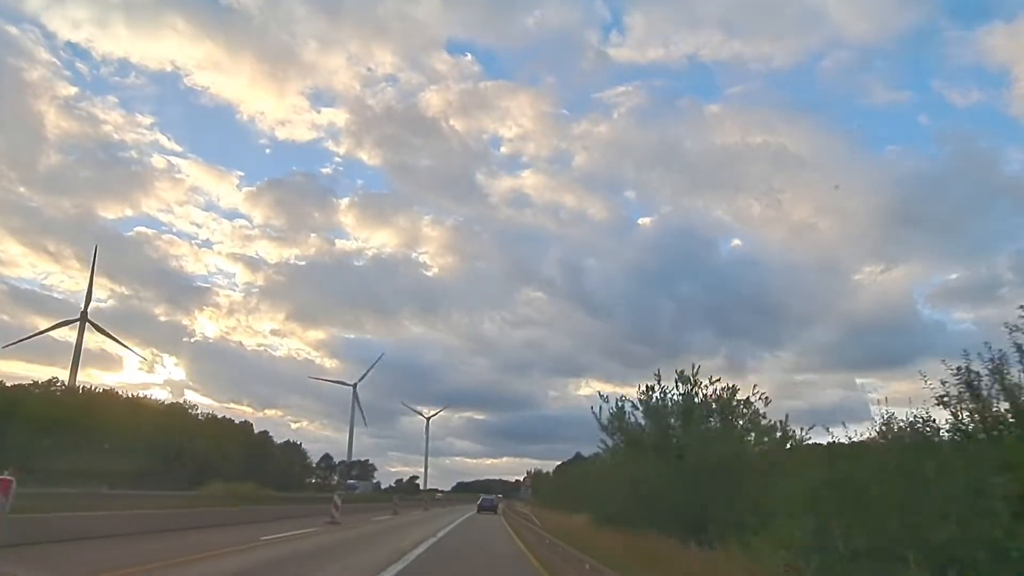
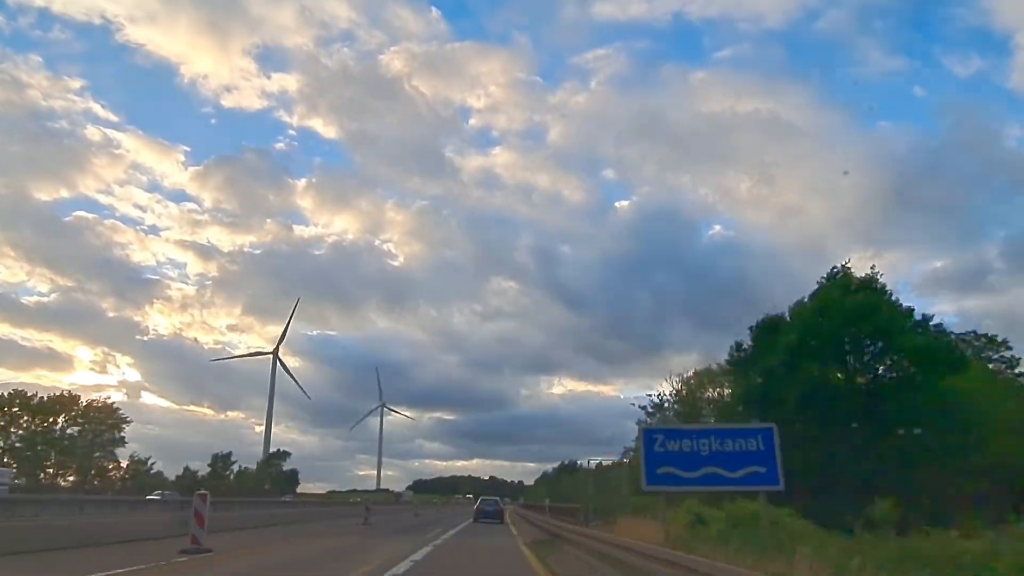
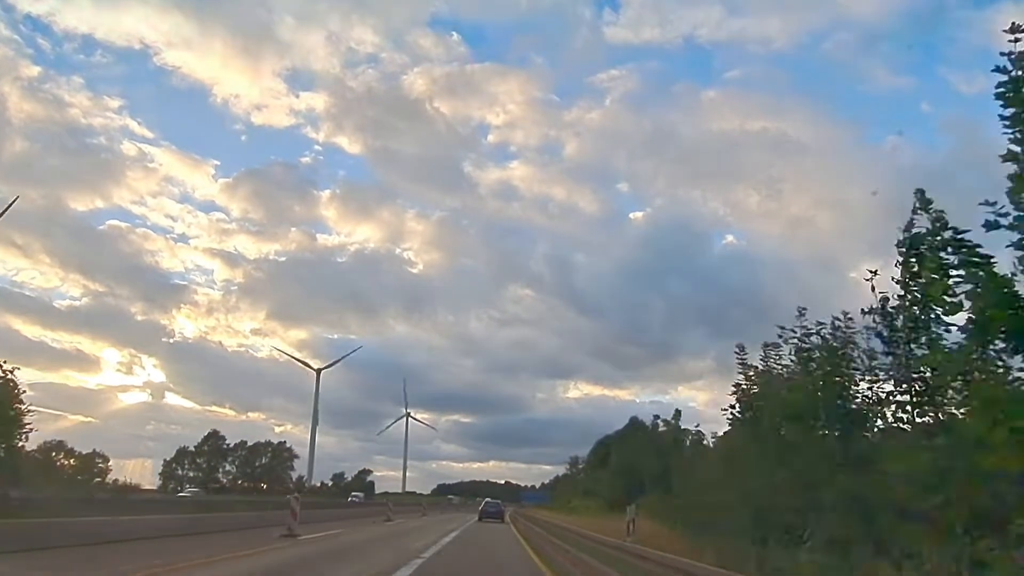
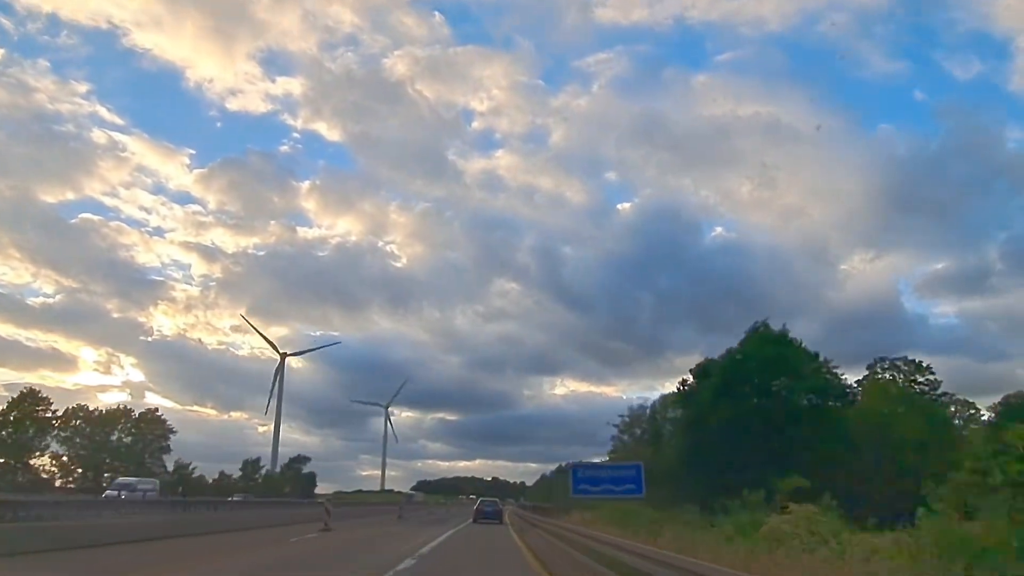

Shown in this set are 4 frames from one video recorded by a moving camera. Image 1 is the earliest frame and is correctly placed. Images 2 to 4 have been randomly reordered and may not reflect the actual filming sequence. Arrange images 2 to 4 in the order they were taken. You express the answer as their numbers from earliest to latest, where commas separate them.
3, 4, 2
